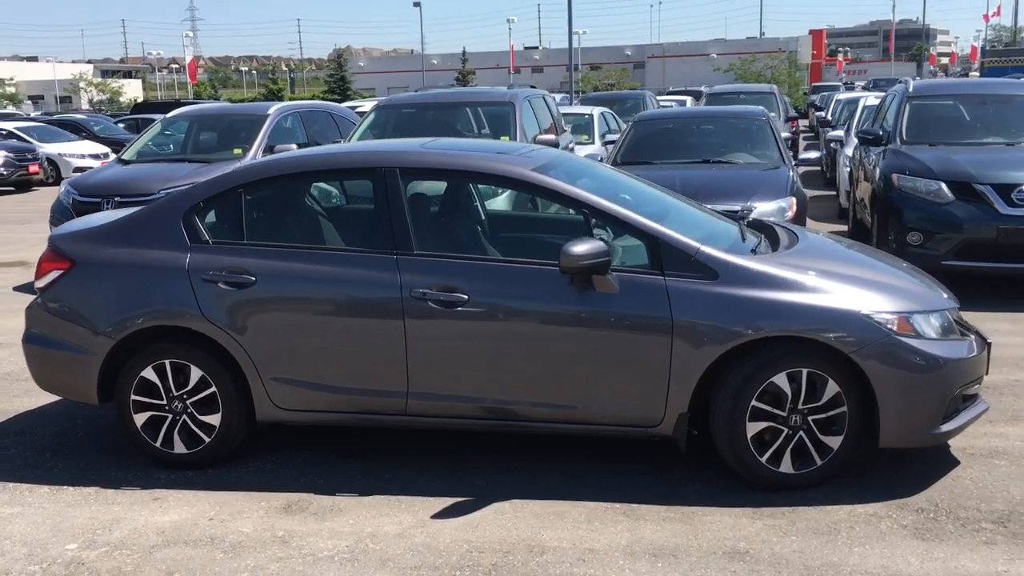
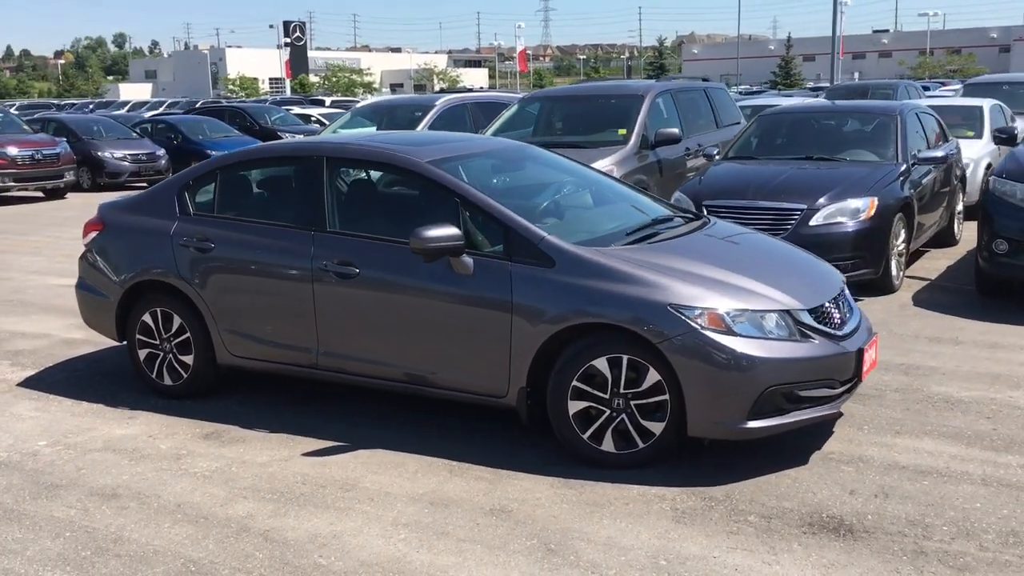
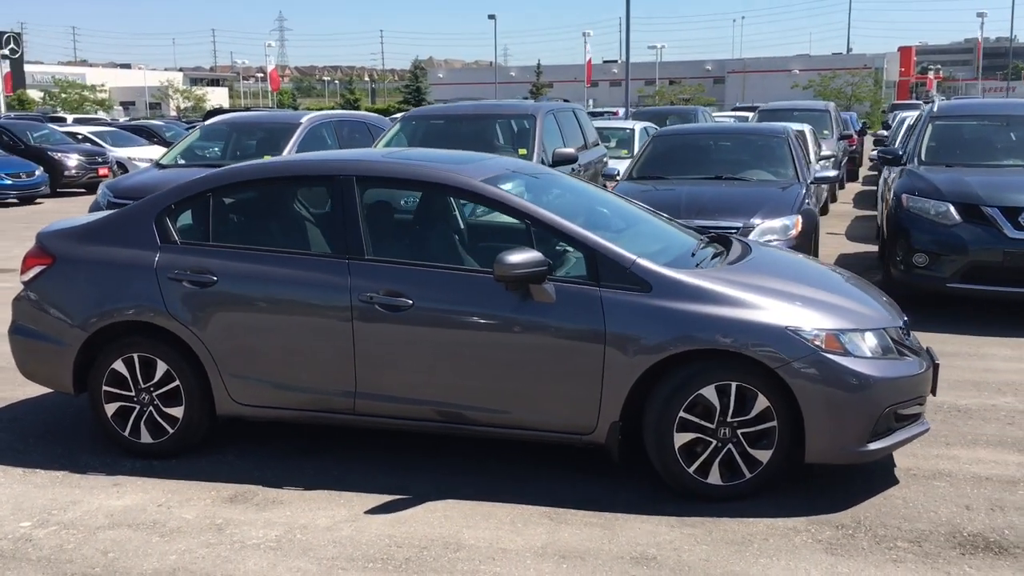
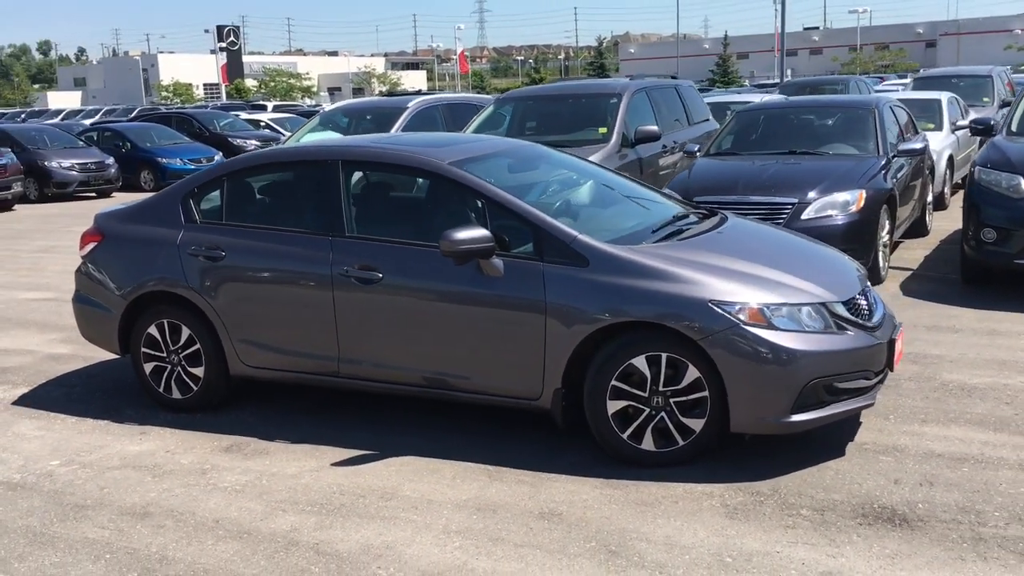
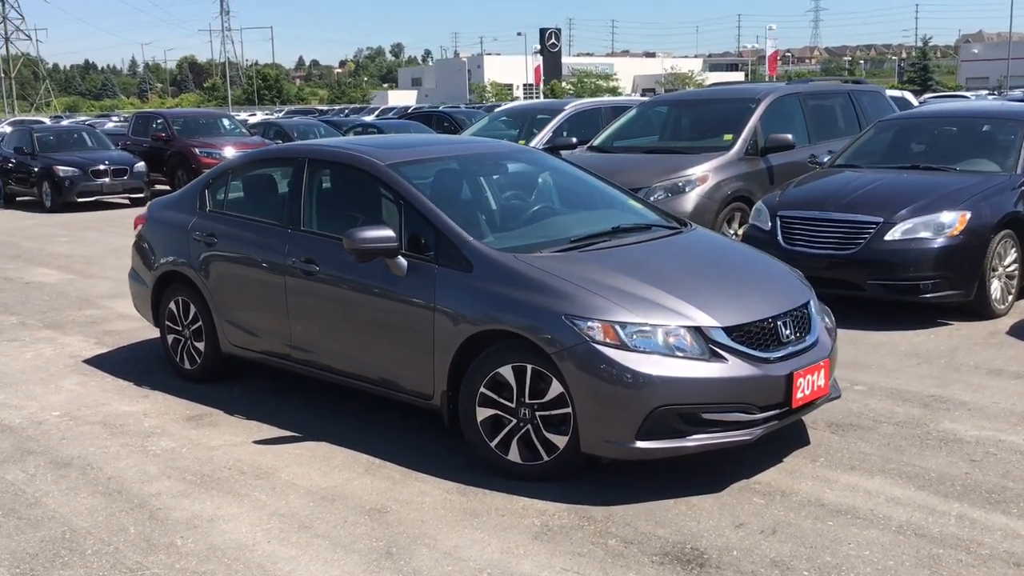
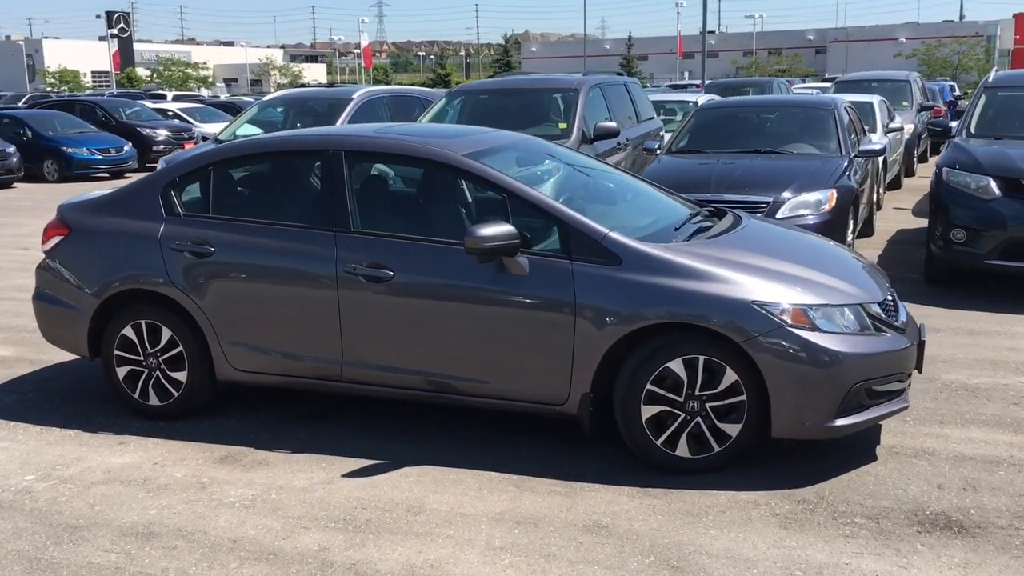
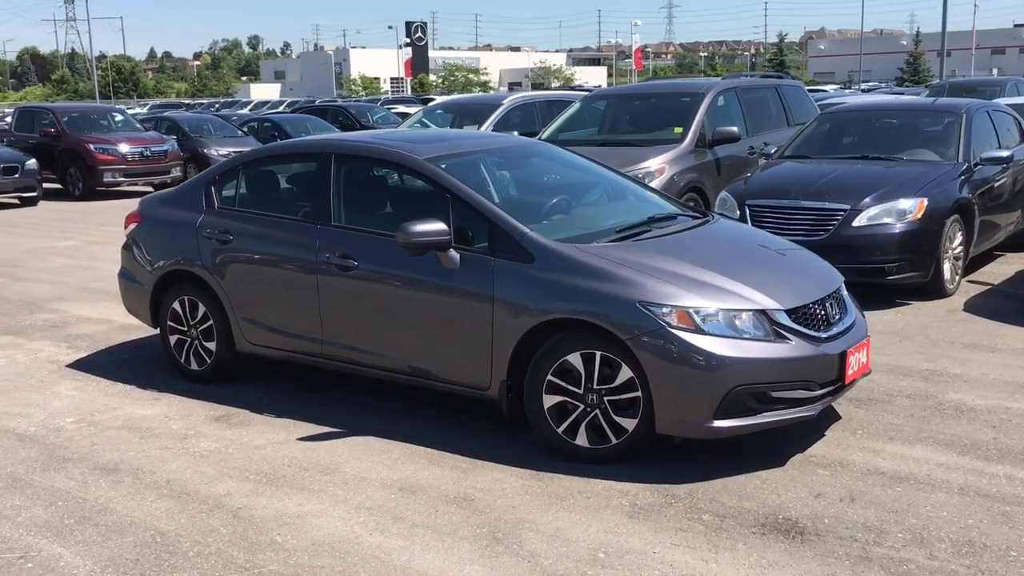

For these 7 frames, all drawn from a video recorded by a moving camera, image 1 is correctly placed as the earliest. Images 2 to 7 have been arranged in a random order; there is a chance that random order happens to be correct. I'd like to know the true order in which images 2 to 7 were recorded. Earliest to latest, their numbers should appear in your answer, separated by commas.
3, 6, 4, 2, 7, 5
